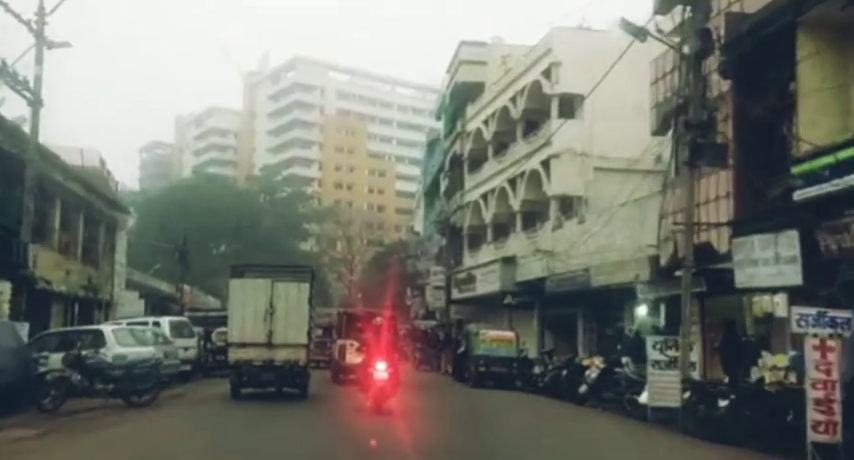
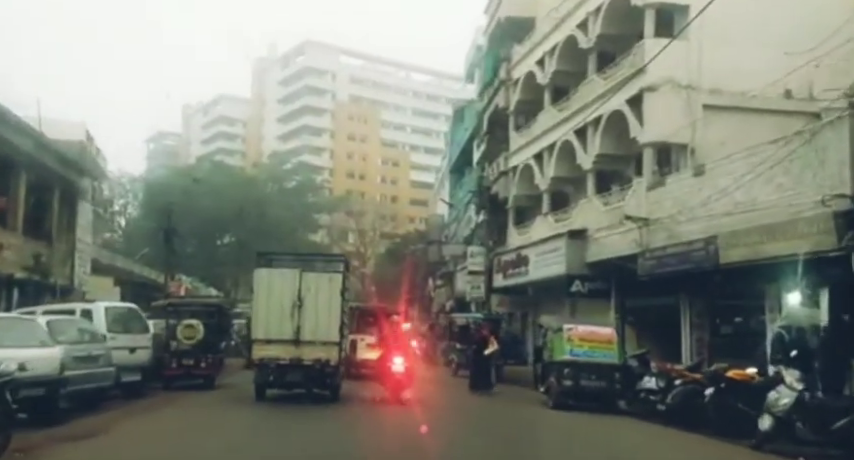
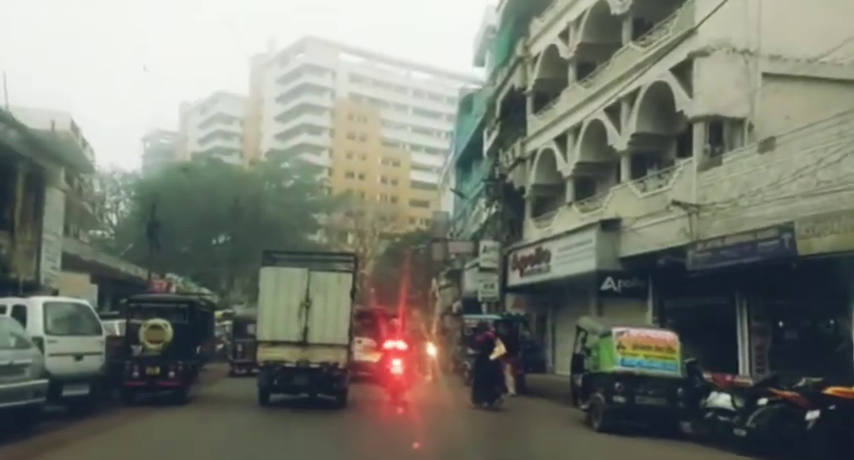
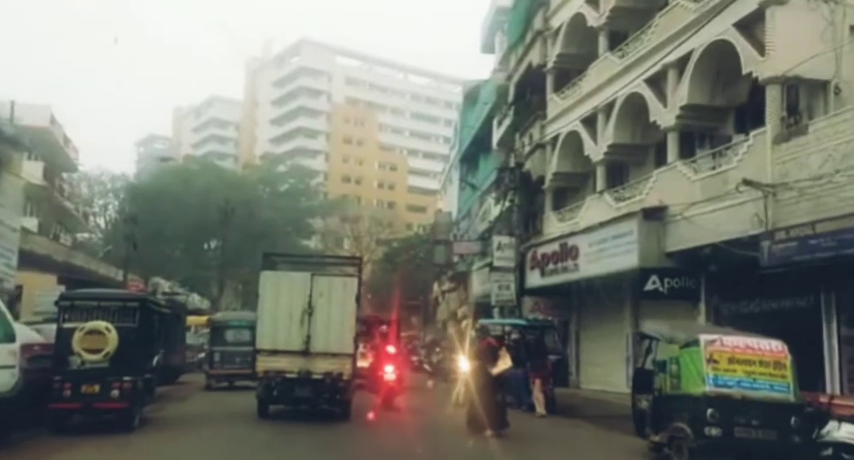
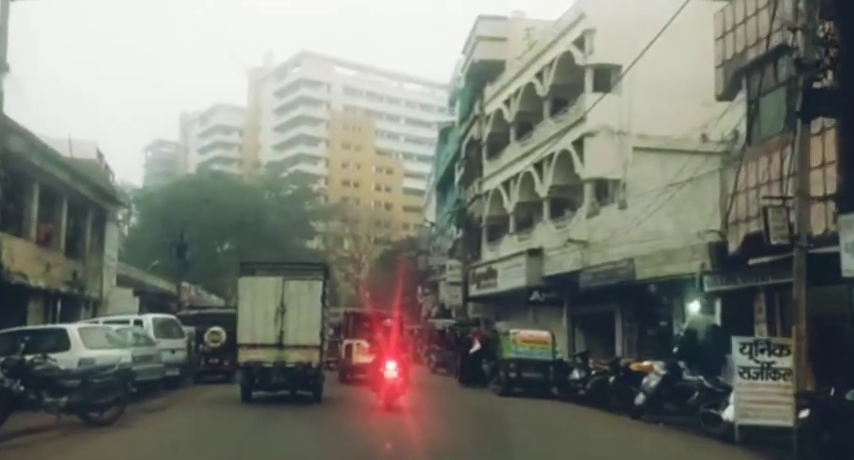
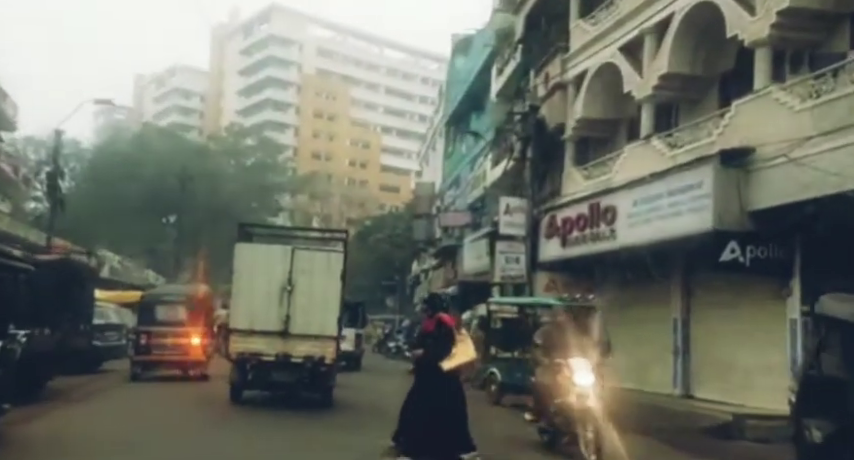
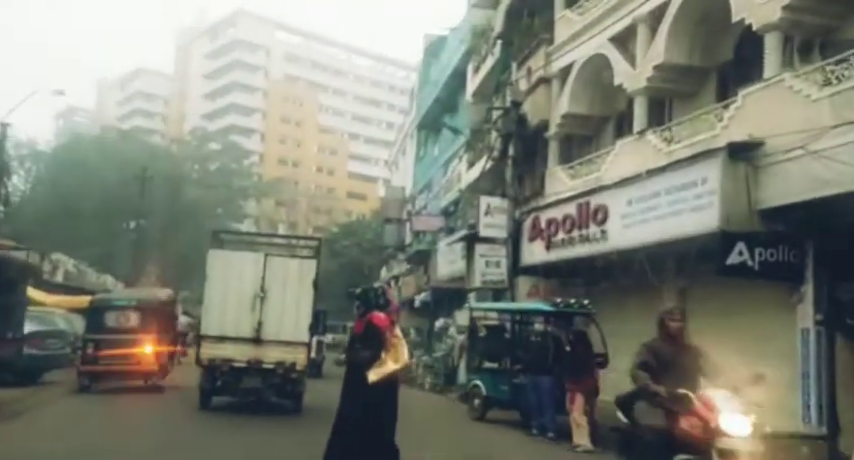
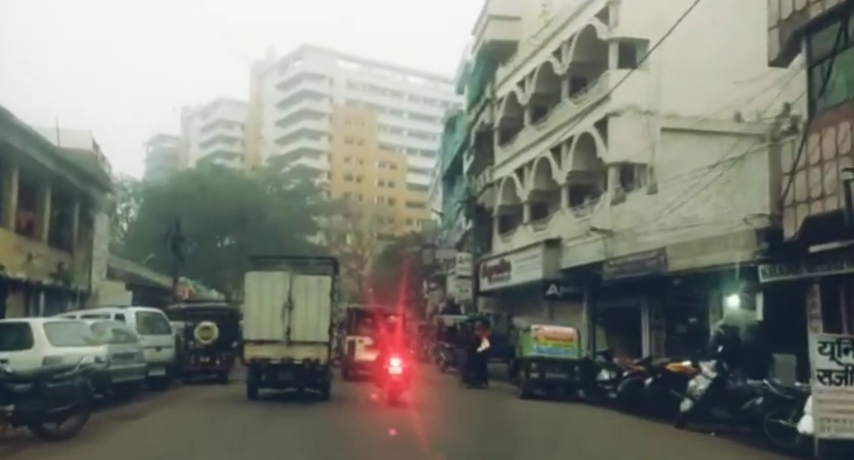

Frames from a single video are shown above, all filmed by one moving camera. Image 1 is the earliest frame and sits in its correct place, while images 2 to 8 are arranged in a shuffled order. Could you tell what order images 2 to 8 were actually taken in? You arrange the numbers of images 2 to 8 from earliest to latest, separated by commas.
5, 8, 2, 3, 4, 6, 7
